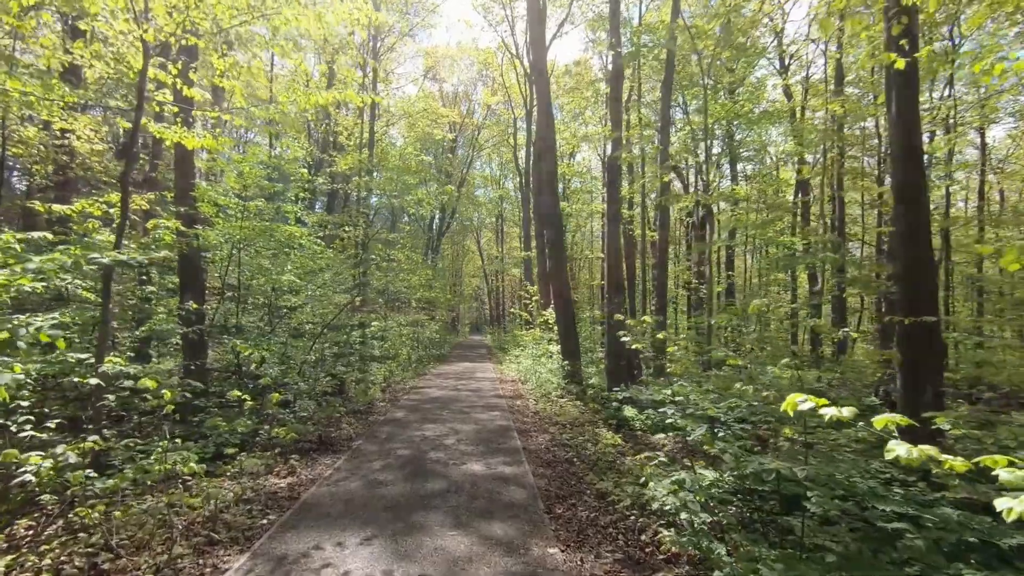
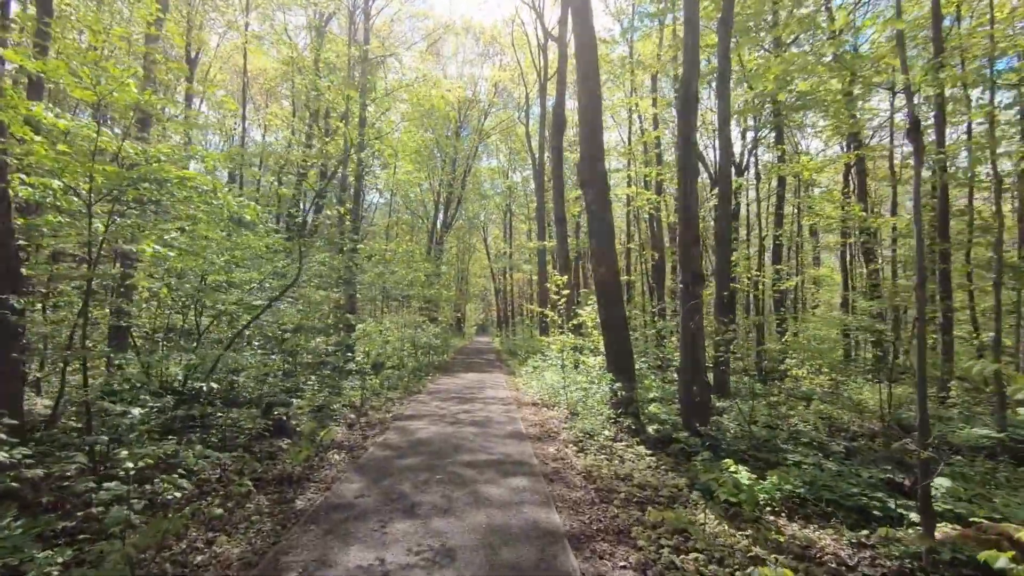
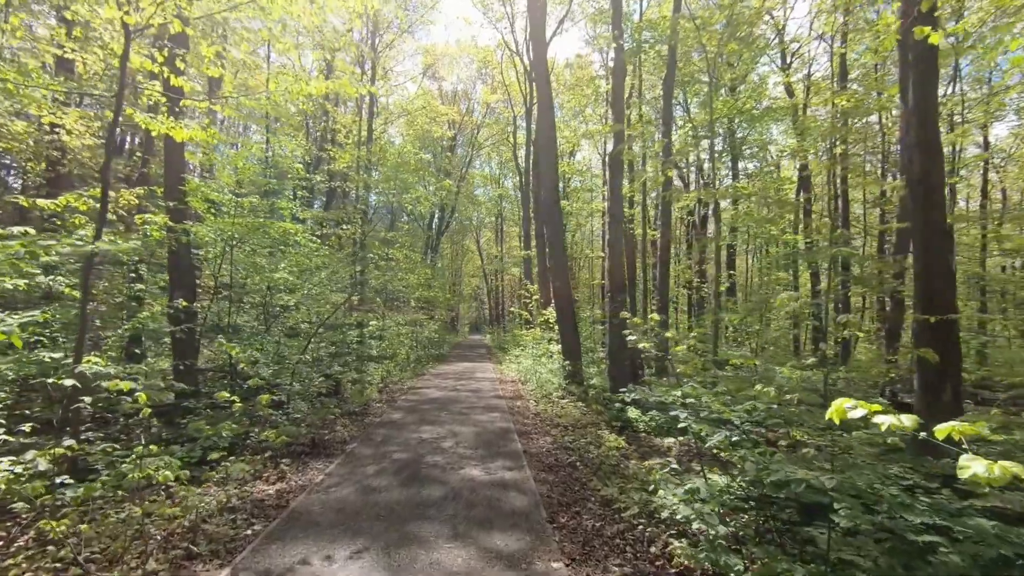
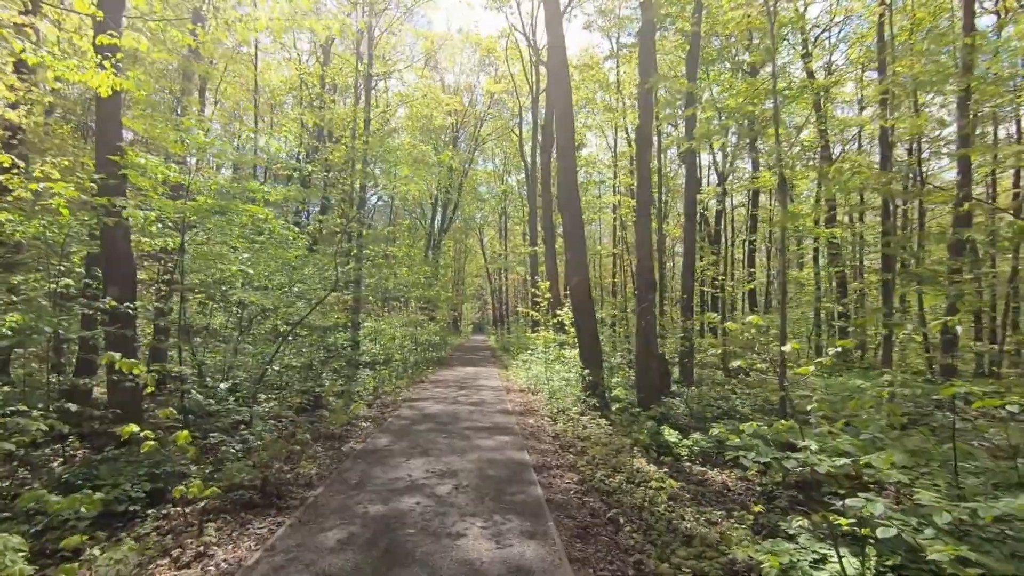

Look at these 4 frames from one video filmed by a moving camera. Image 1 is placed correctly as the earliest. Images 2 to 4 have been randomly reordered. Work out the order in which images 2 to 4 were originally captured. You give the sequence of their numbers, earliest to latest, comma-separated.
3, 4, 2
